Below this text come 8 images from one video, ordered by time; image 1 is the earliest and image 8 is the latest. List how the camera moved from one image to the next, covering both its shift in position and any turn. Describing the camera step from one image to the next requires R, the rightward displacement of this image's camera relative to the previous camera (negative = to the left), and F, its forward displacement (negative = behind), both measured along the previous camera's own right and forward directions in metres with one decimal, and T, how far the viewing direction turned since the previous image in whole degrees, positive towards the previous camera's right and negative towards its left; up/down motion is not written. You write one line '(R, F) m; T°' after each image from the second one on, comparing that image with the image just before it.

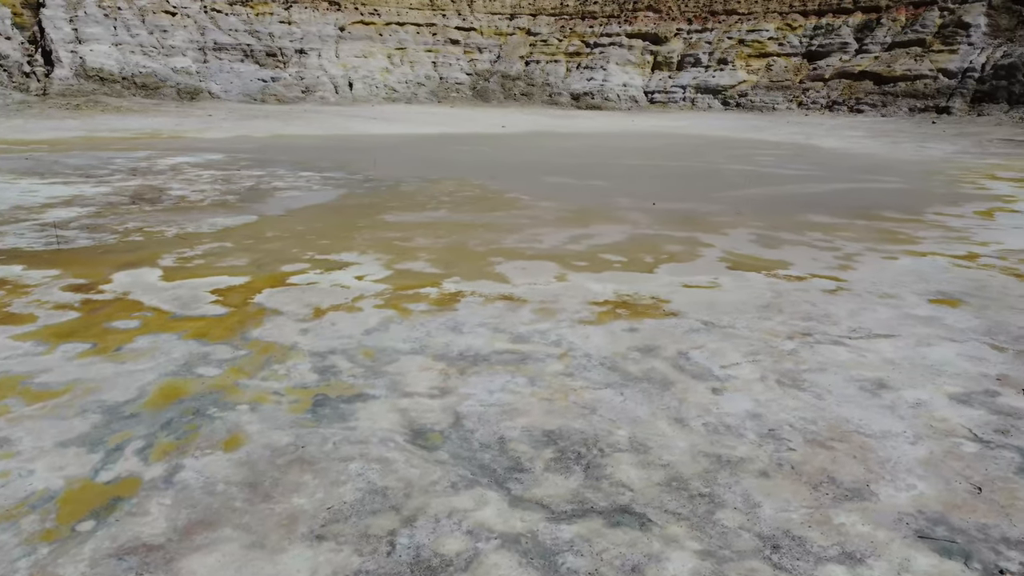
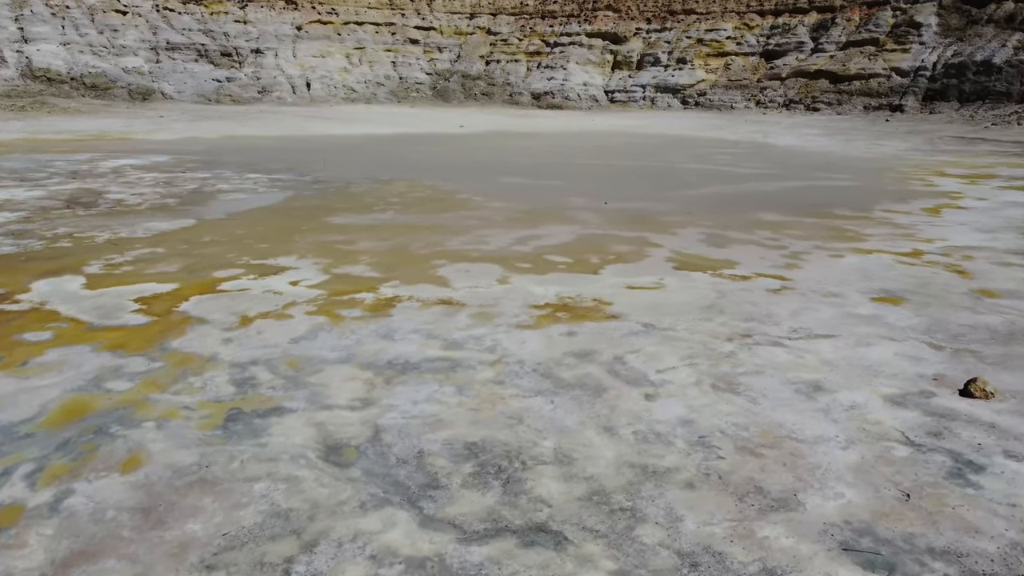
(+0.2, +0.1) m; +2°
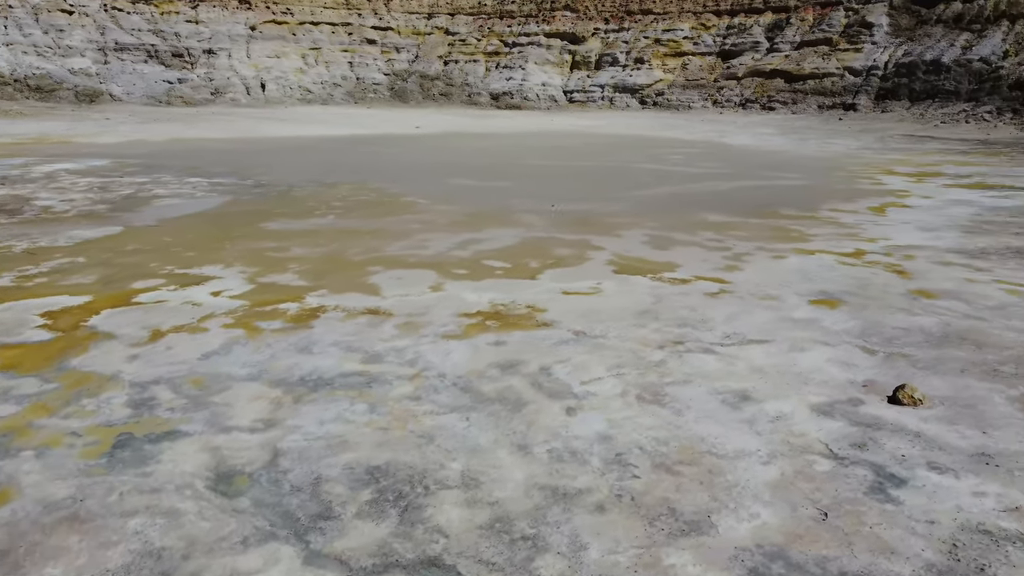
(+0.2, +0.2) m; +2°
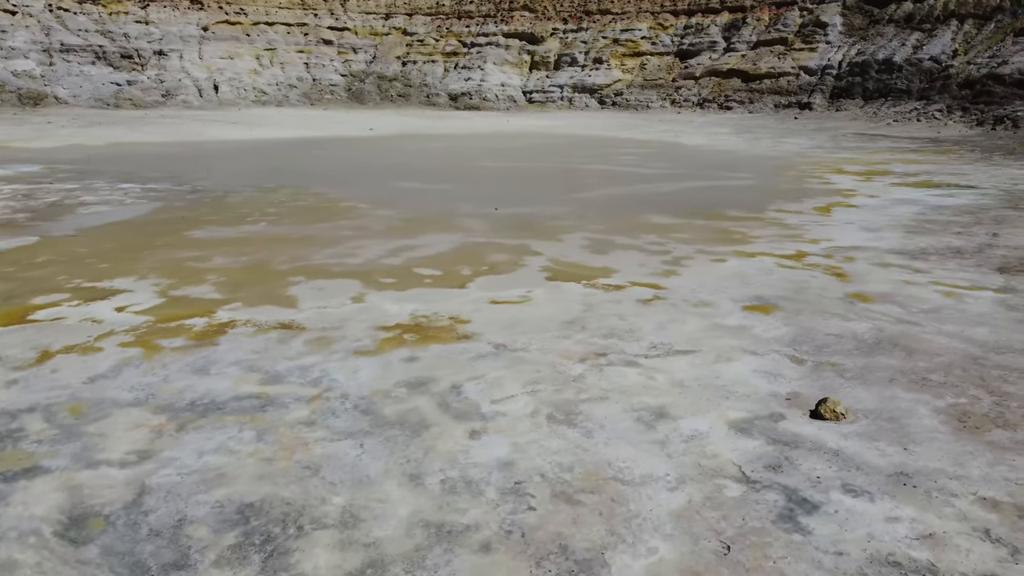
(+0.3, +0.2) m; +2°
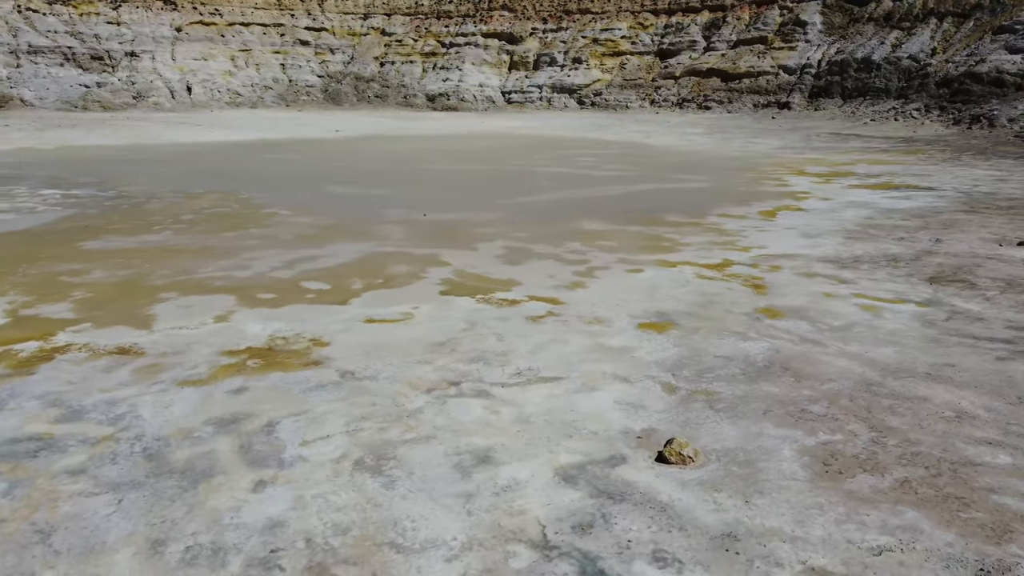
(+0.8, +0.4) m; 0°
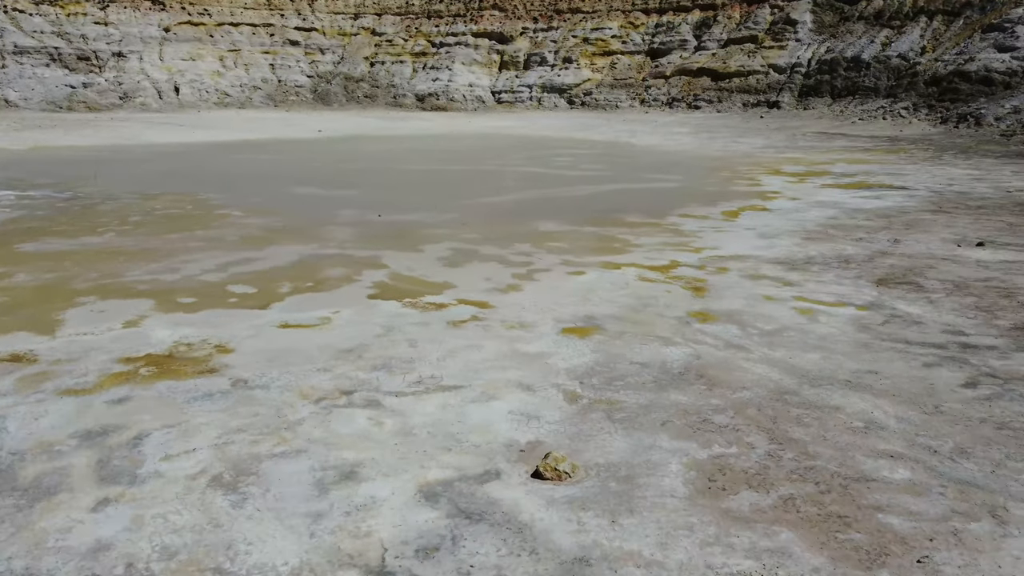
(+0.5, +0.2) m; 0°
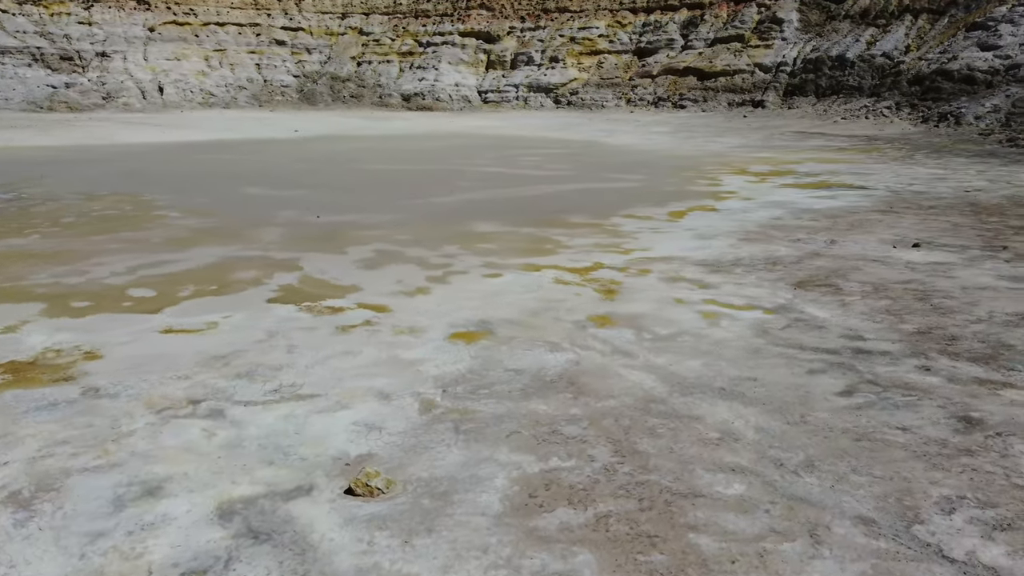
(+0.7, +0.1) m; 0°
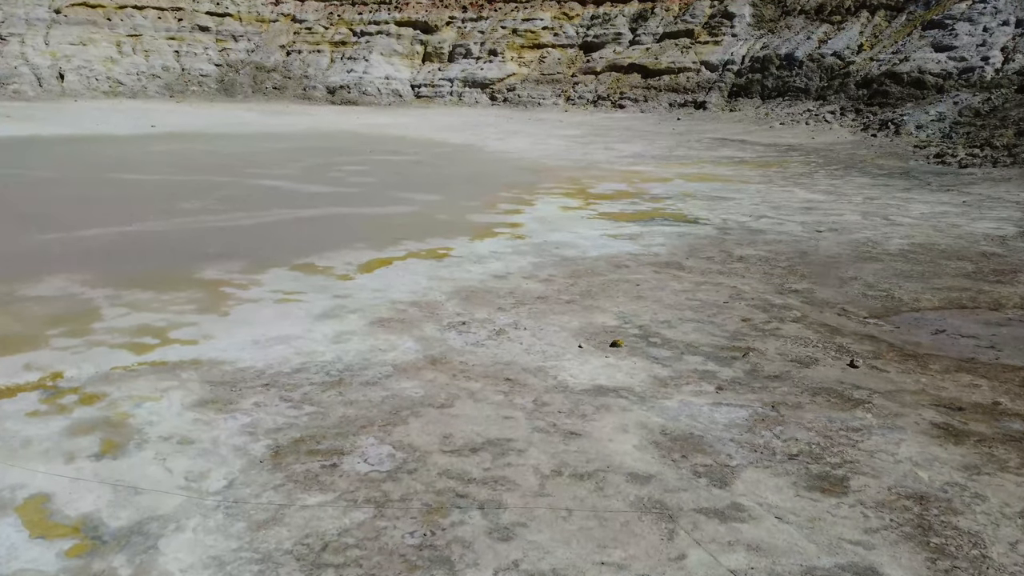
(+3.0, +2.6) m; 0°
